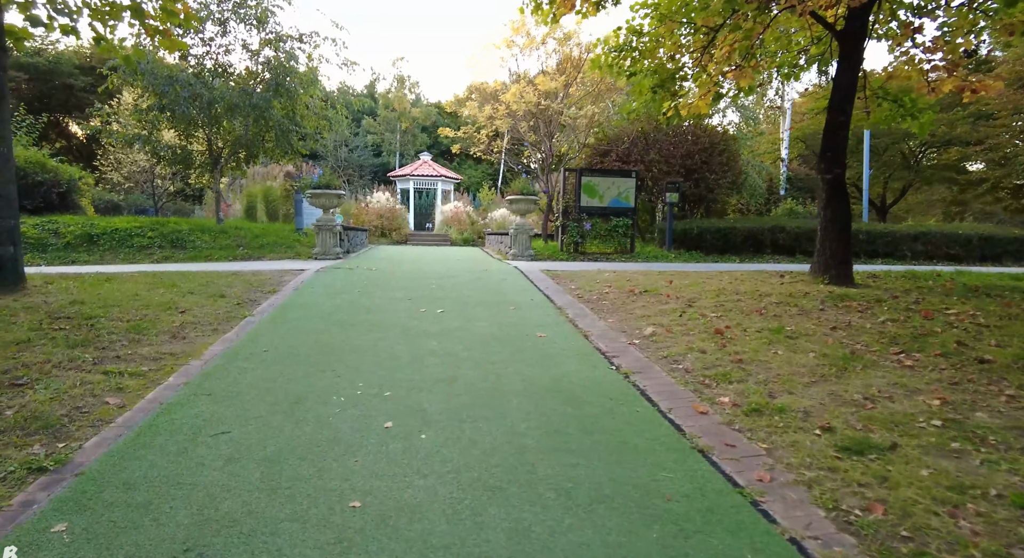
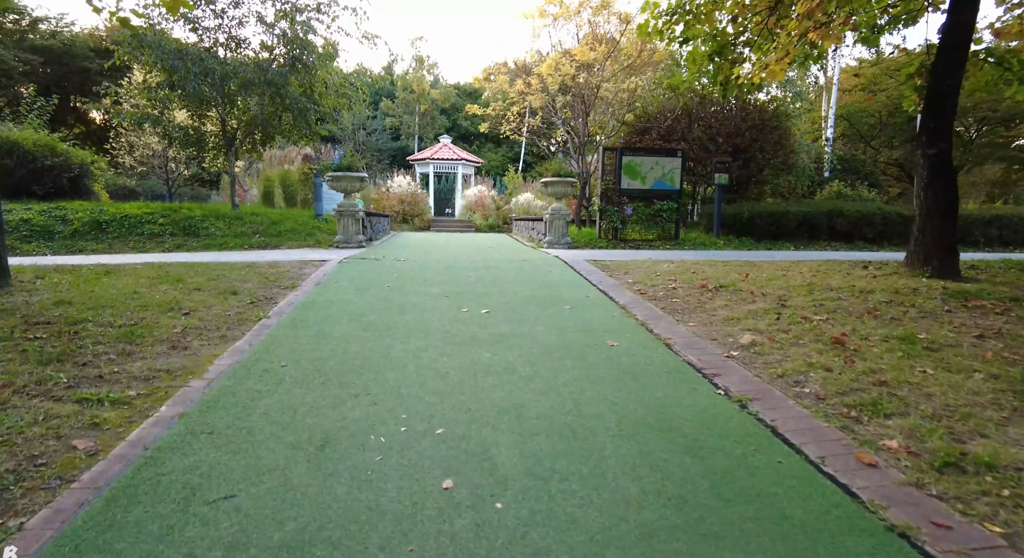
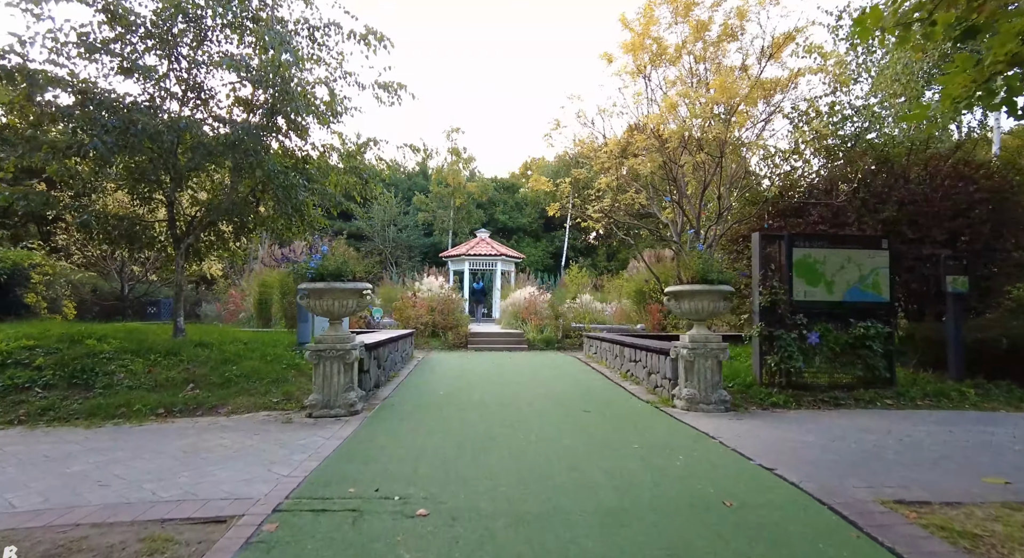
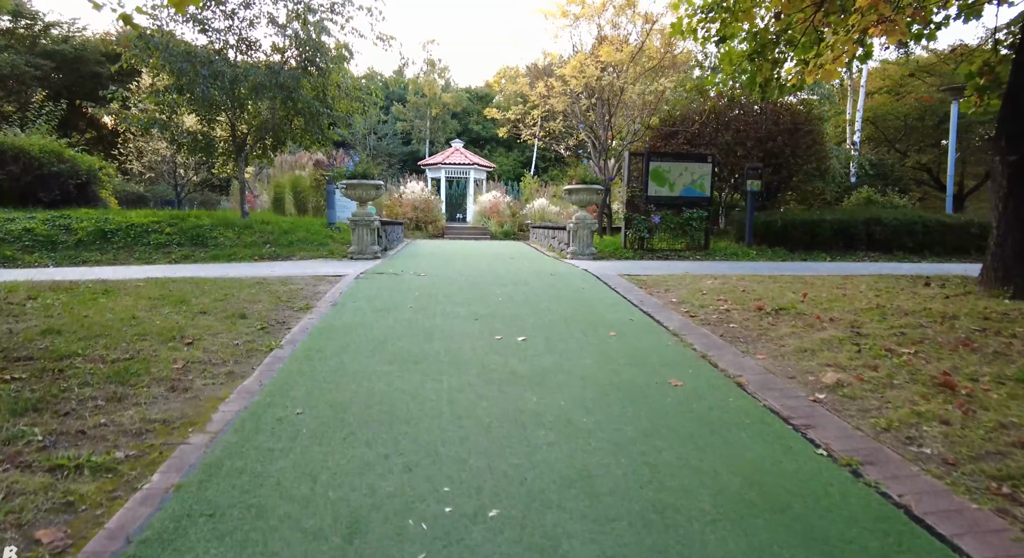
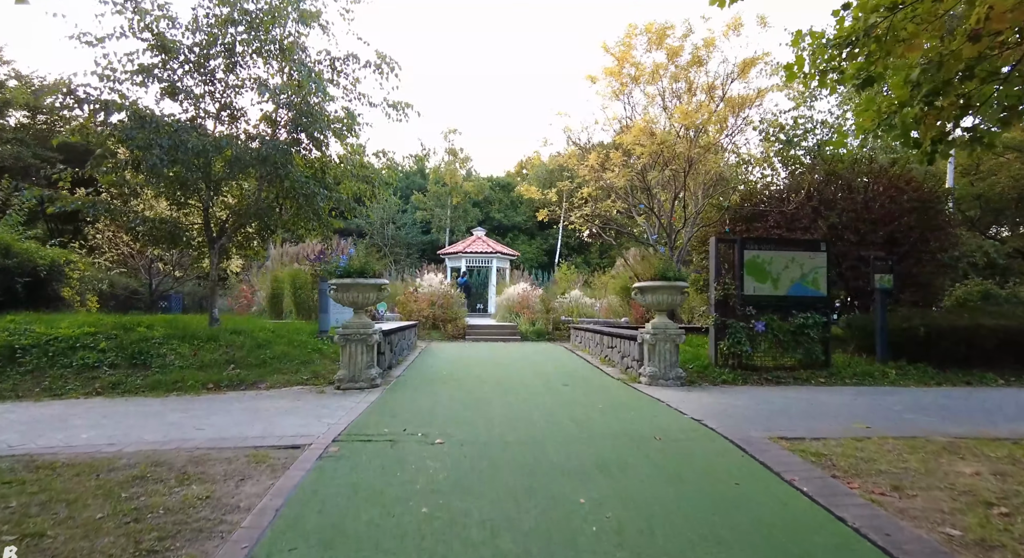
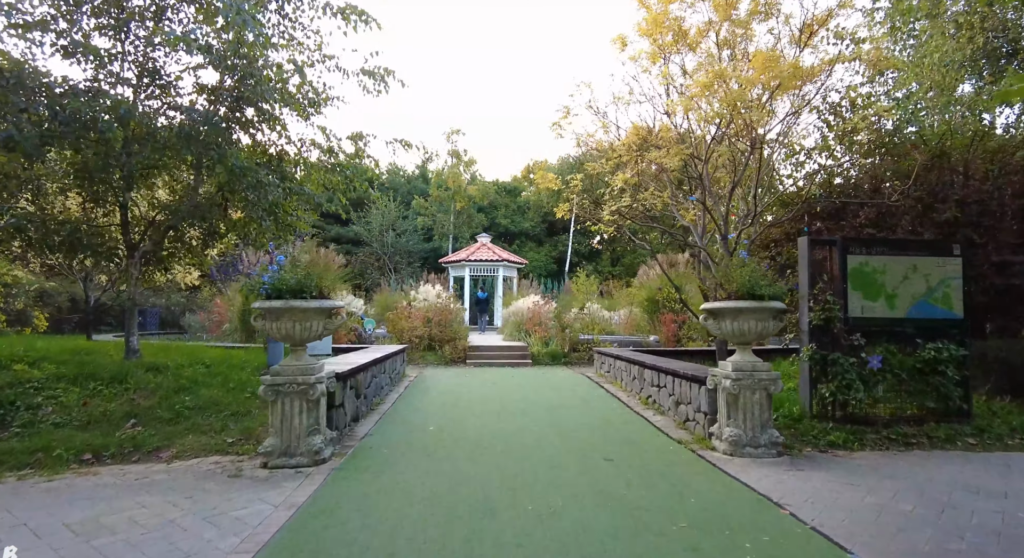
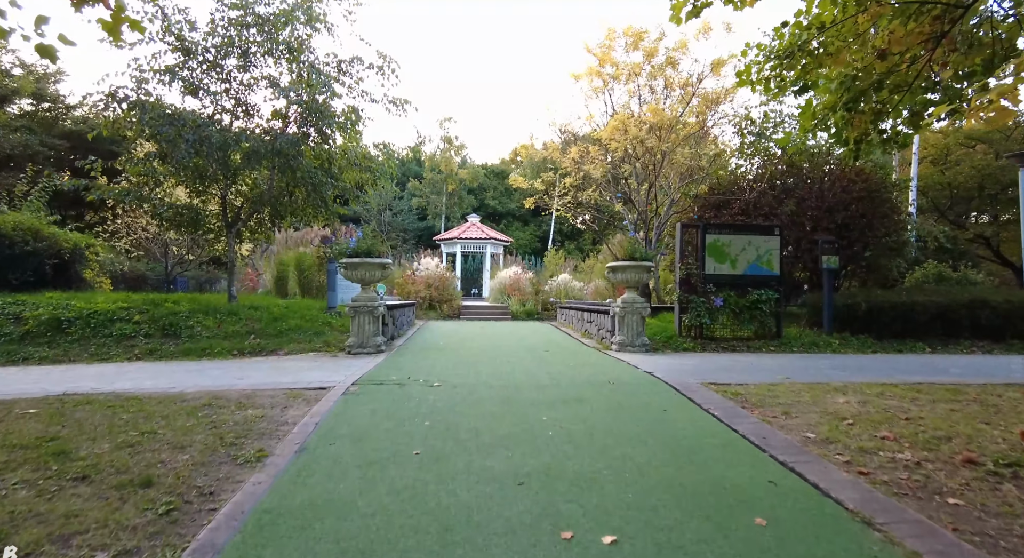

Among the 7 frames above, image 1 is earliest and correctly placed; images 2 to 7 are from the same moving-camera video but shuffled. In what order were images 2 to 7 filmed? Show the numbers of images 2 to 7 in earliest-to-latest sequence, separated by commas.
2, 4, 7, 5, 3, 6
